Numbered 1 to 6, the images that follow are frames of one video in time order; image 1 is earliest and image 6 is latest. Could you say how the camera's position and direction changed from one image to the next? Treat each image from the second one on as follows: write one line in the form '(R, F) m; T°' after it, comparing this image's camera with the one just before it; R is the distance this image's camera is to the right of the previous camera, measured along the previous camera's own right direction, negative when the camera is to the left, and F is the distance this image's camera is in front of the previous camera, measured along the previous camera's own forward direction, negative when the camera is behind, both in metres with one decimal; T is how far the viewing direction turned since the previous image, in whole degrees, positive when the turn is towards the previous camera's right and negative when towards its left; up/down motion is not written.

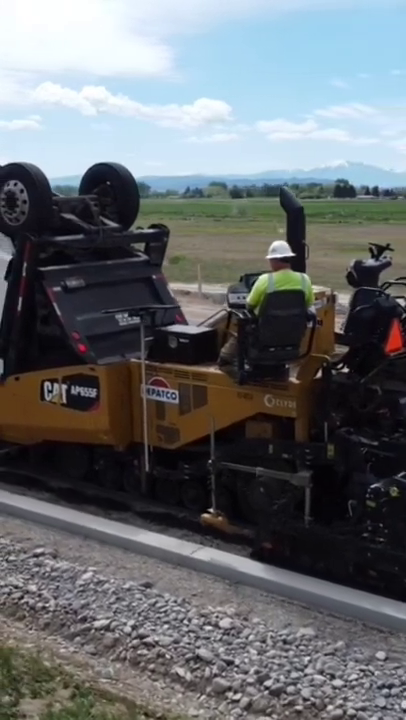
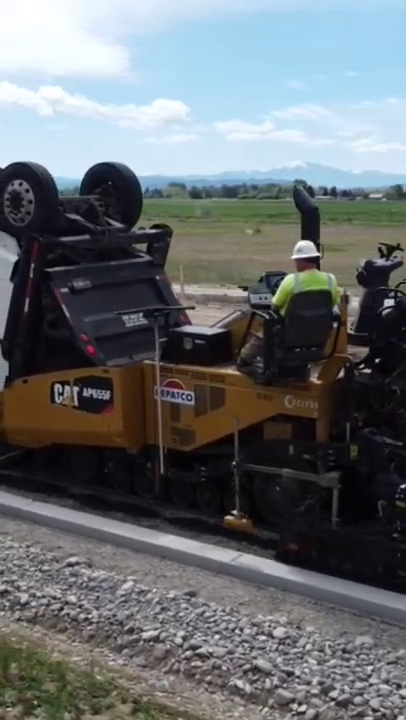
(-0.5, +0.2) m; +2°
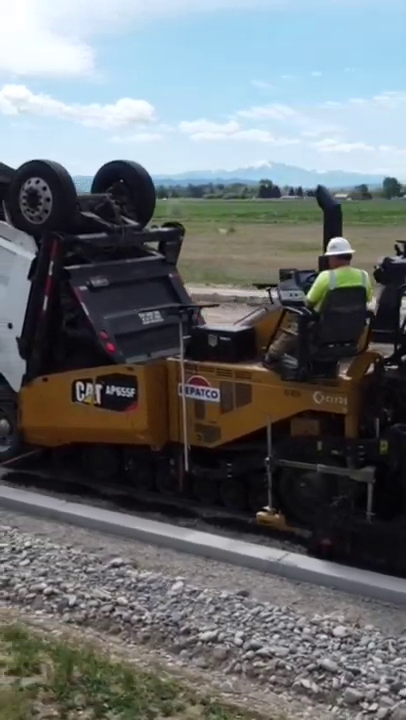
(-0.5, +0.1) m; +2°
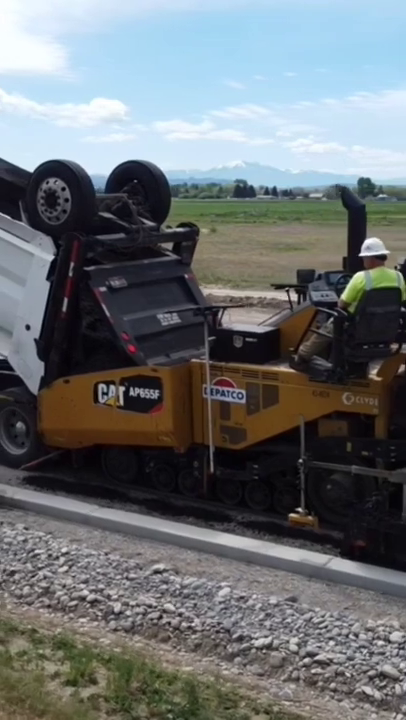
(-0.4, +0.1) m; +1°
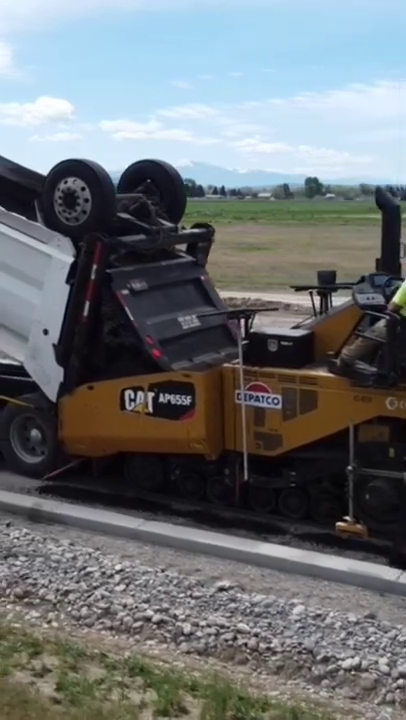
(-0.7, +0.3) m; +3°
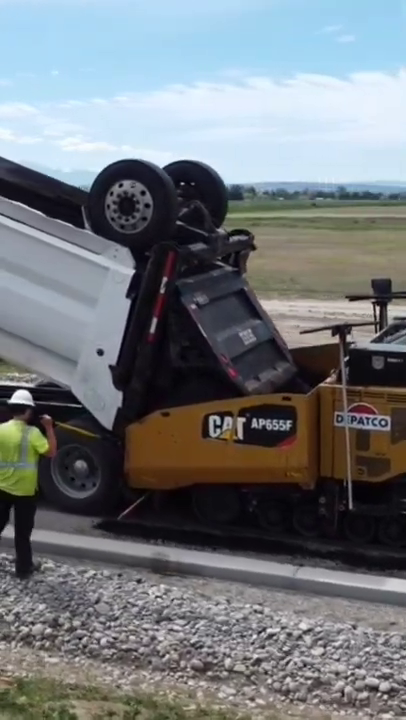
(-1.9, +1.0) m; +9°
